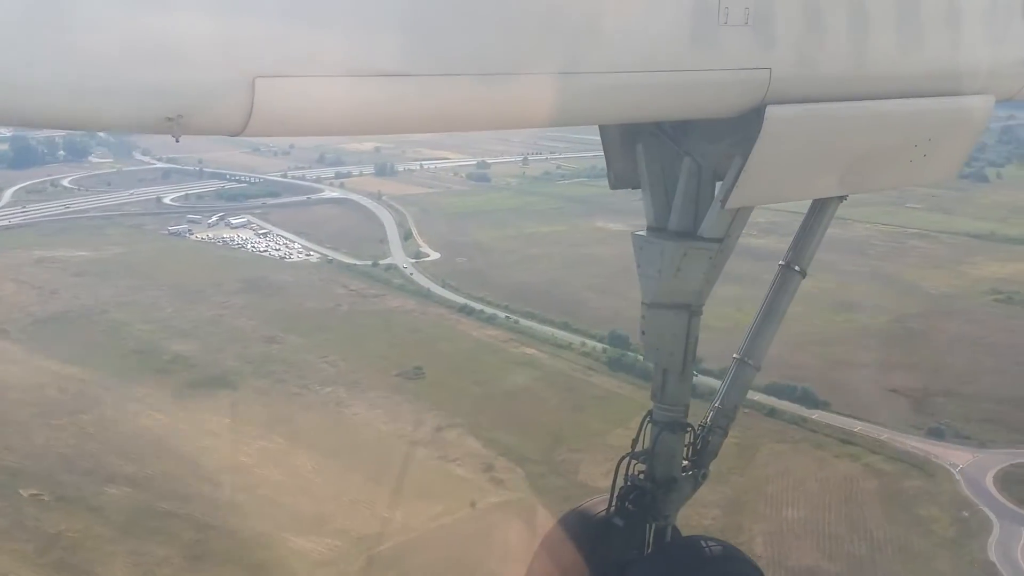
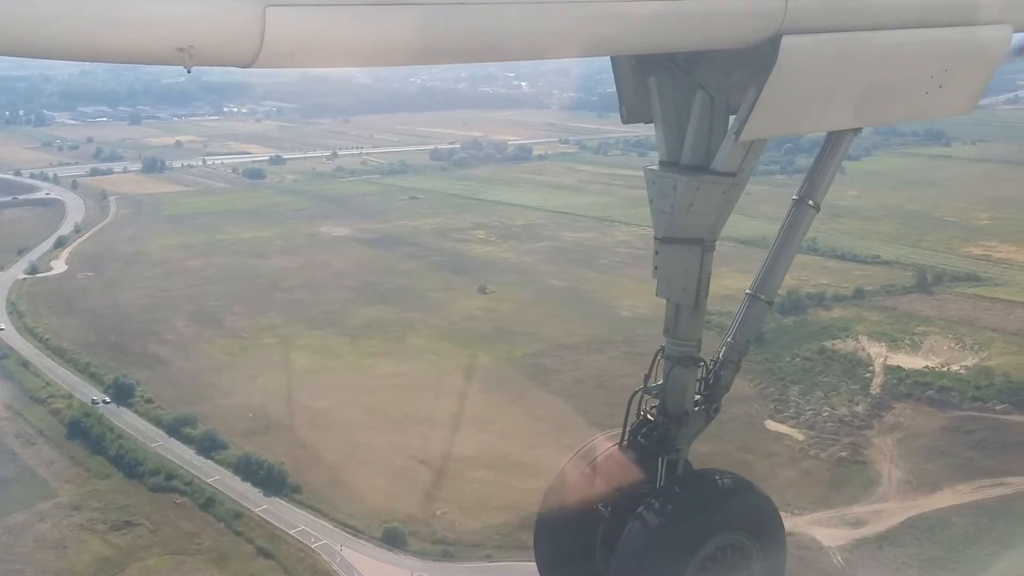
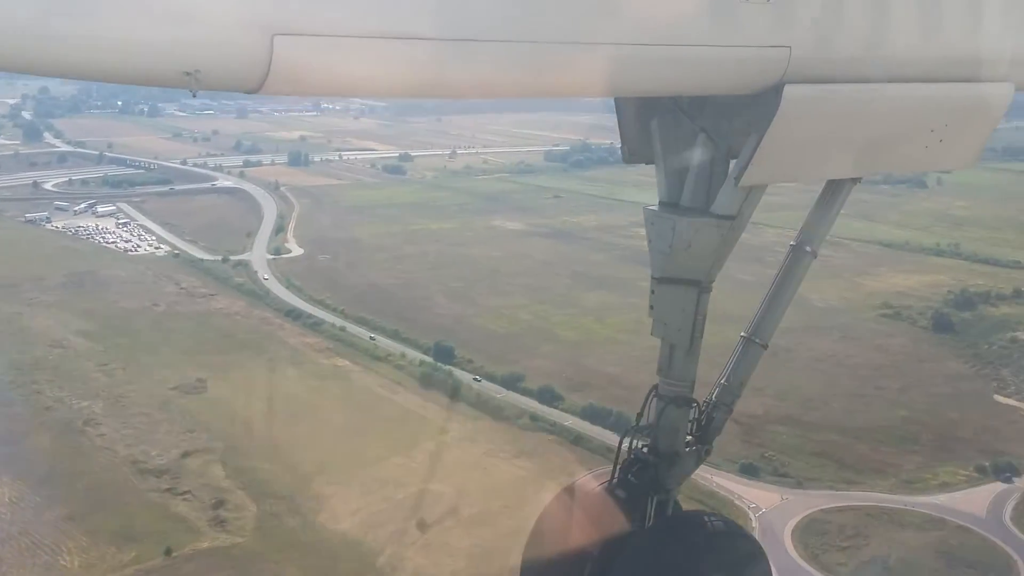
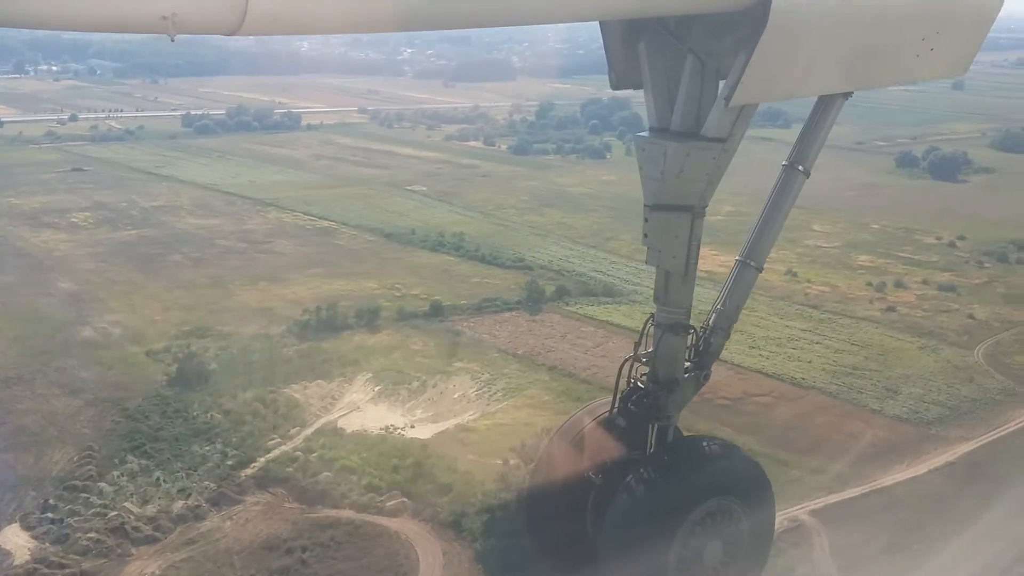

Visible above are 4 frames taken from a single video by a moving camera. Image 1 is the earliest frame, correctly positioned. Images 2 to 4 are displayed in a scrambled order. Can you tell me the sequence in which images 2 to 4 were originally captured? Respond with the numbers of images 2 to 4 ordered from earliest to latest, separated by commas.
3, 2, 4
